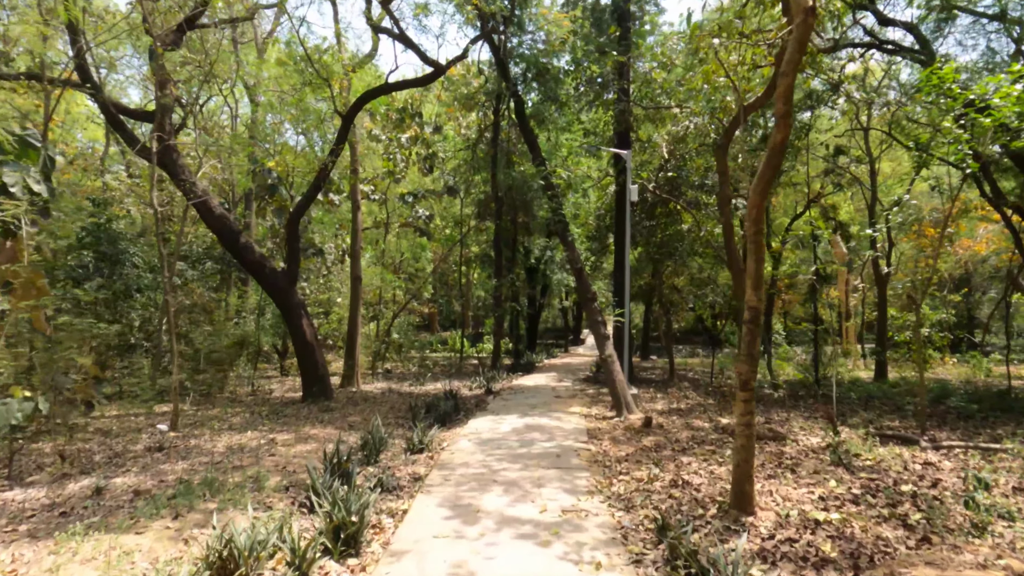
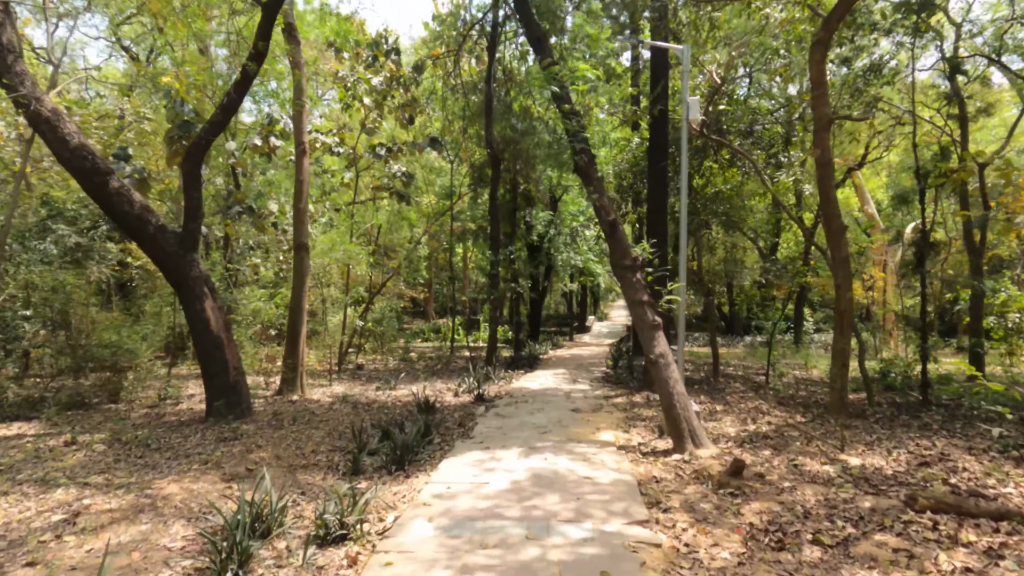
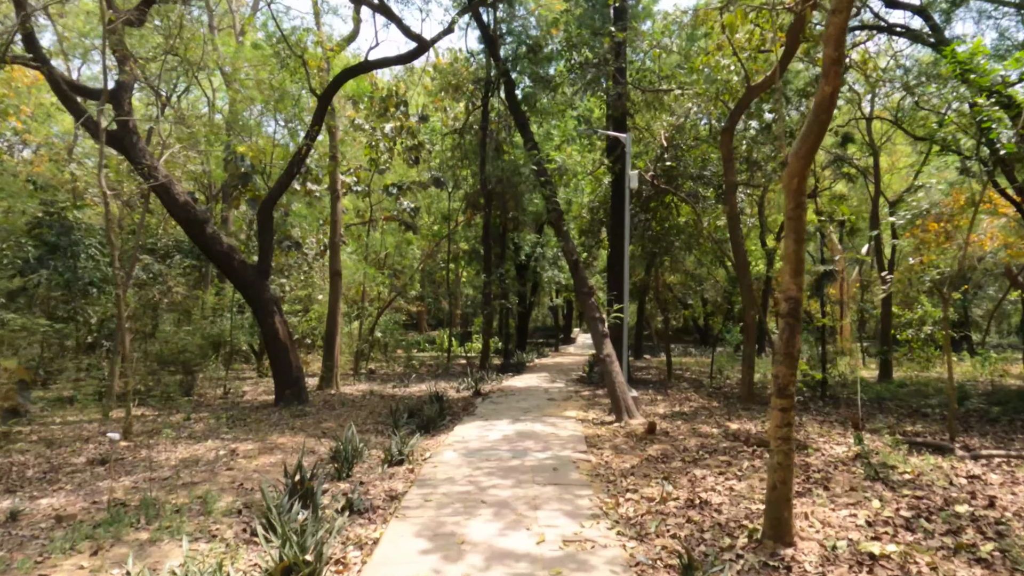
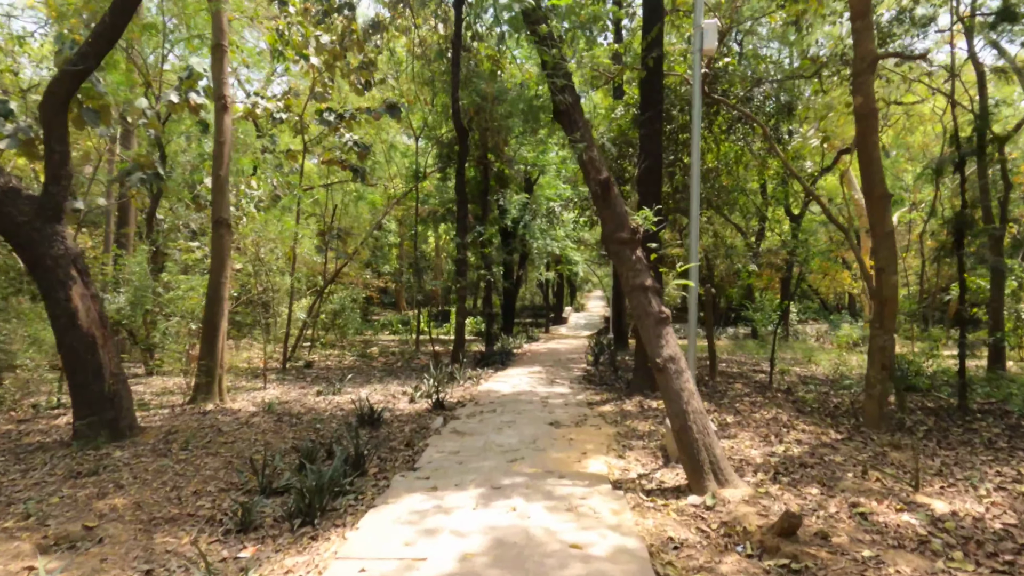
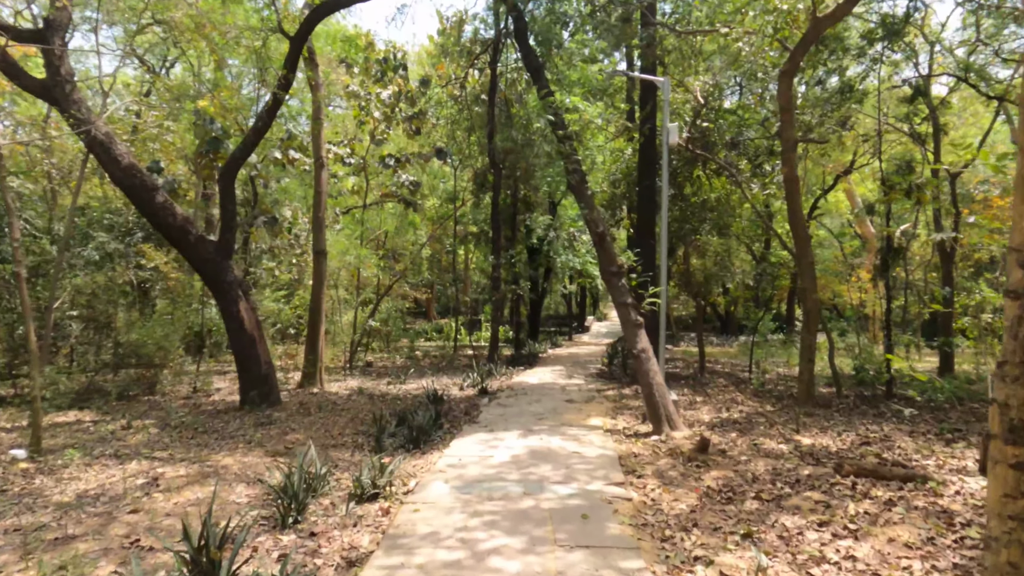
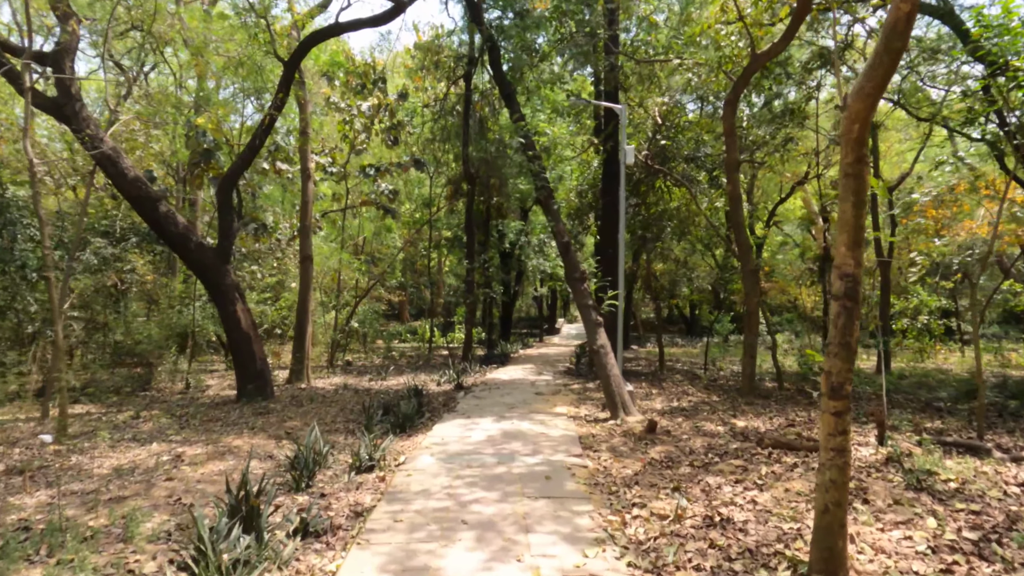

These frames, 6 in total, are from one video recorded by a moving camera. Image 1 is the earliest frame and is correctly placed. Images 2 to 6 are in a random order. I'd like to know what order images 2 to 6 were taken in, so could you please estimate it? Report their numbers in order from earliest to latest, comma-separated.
3, 6, 5, 2, 4
